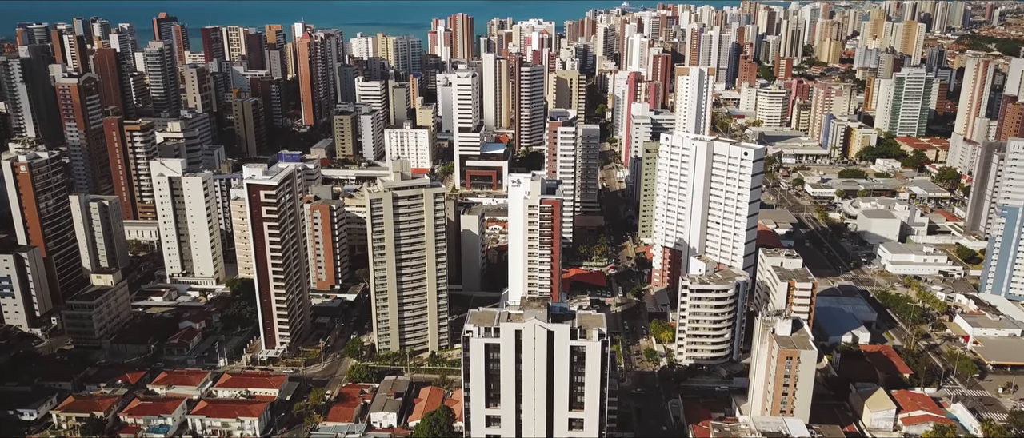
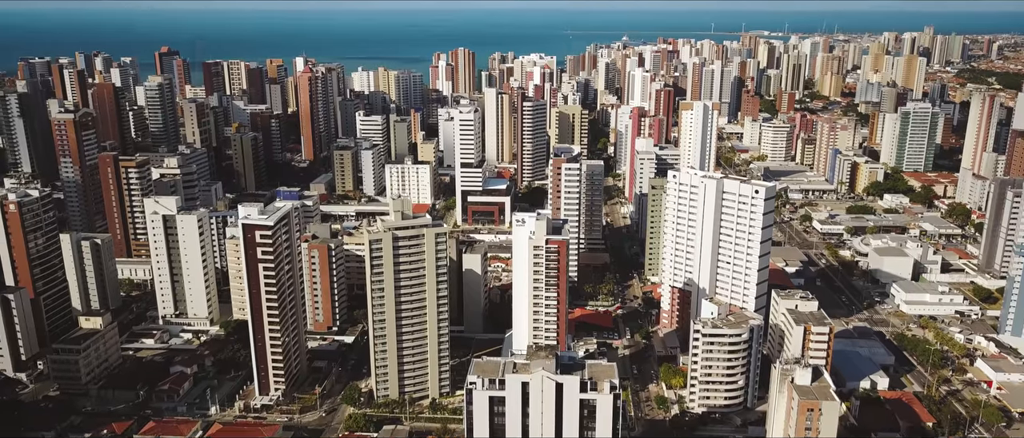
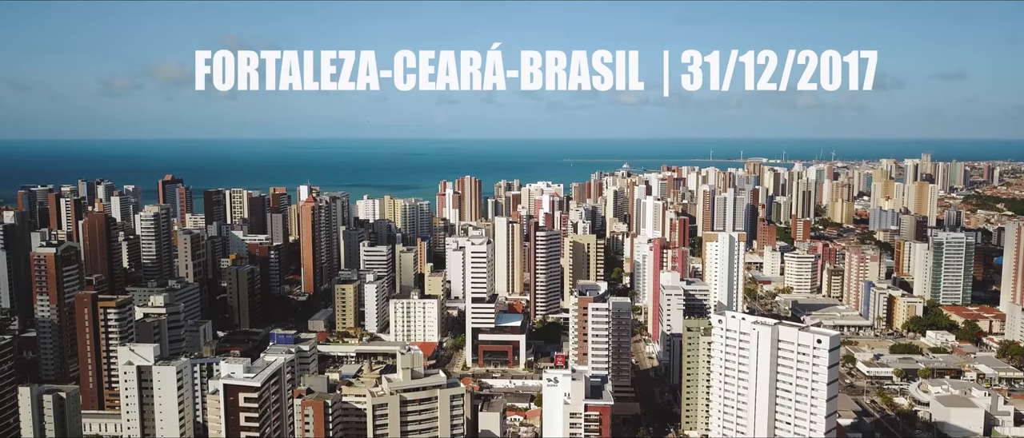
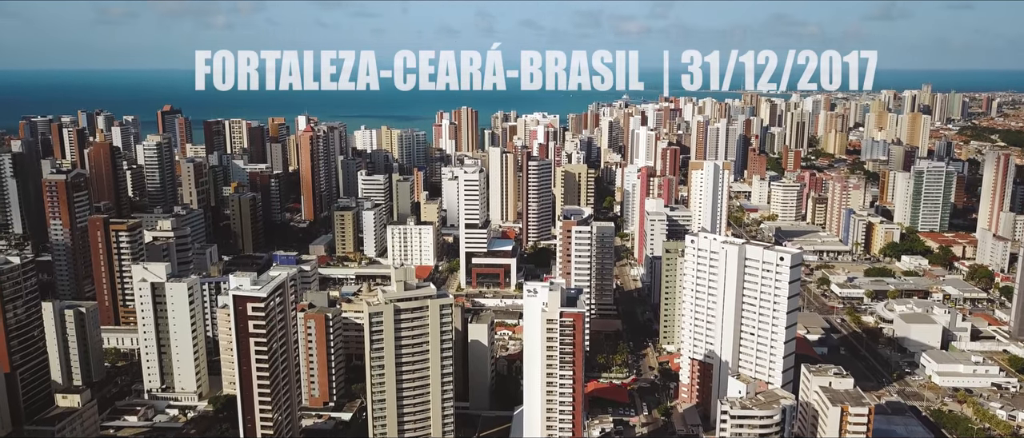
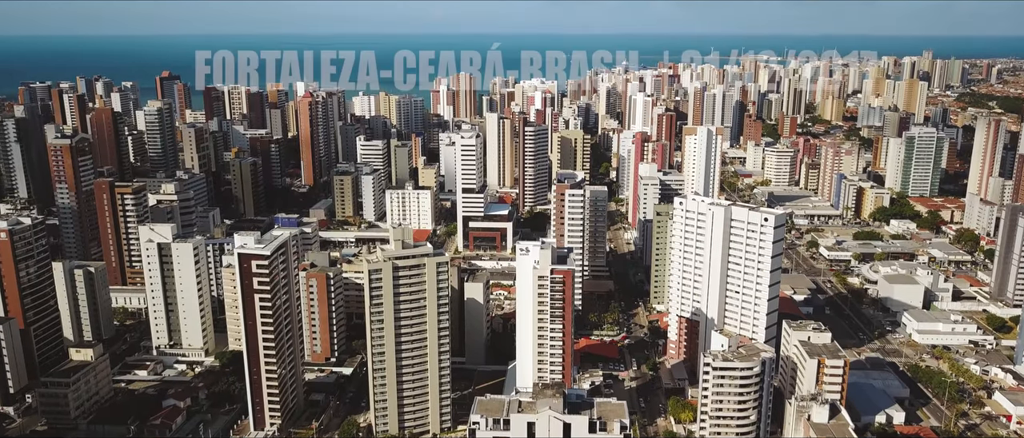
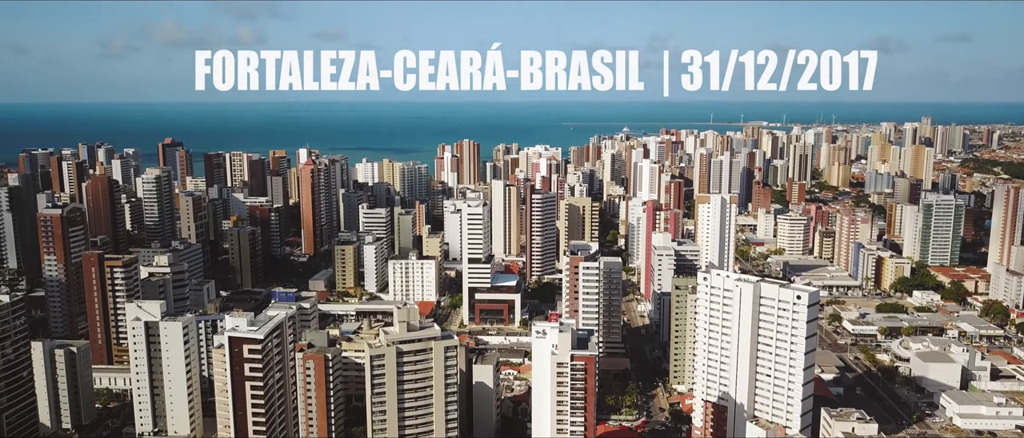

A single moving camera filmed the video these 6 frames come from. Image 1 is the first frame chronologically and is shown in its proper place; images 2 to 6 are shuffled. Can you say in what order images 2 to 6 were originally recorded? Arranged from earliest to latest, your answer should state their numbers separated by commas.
2, 5, 4, 6, 3
